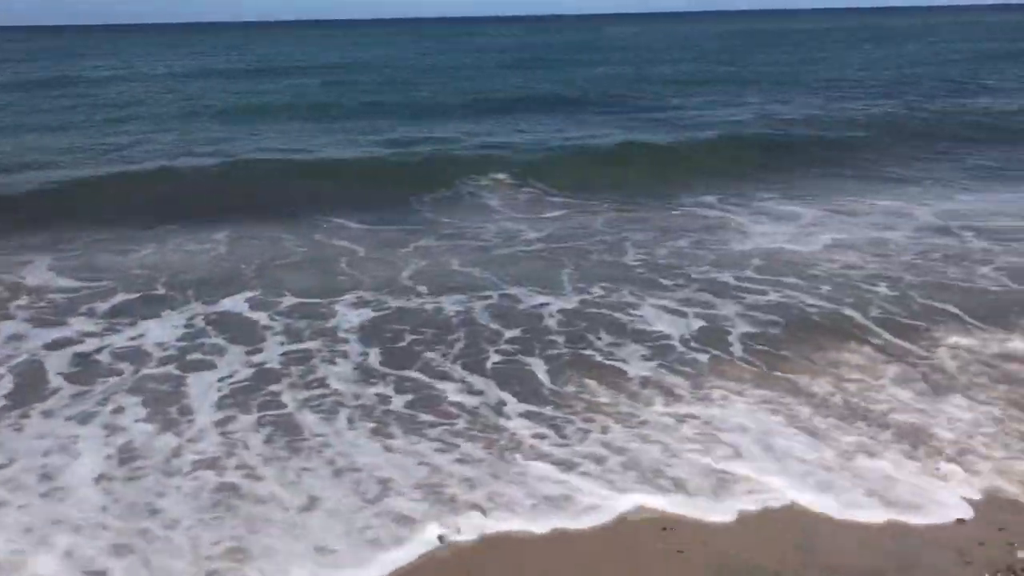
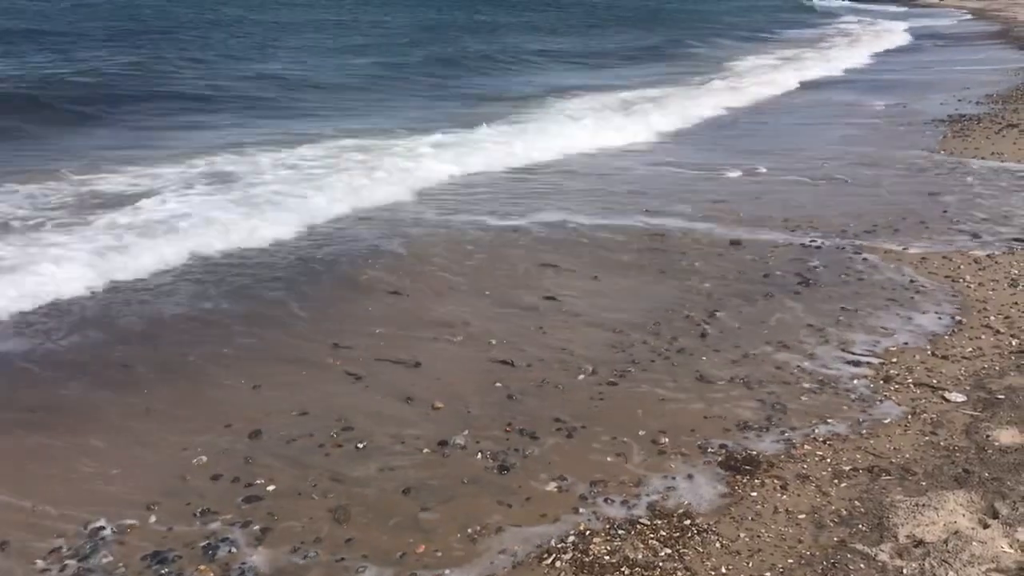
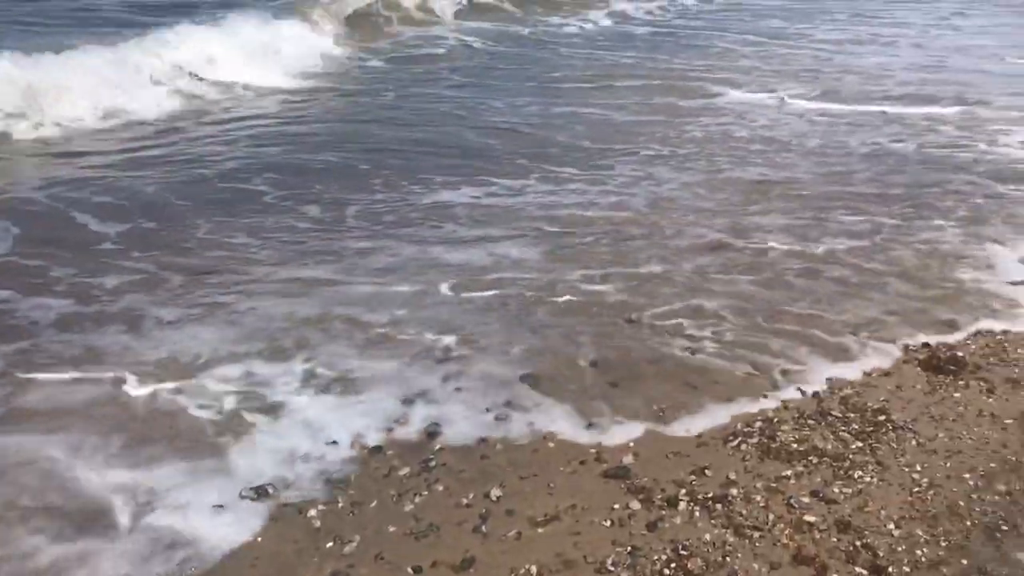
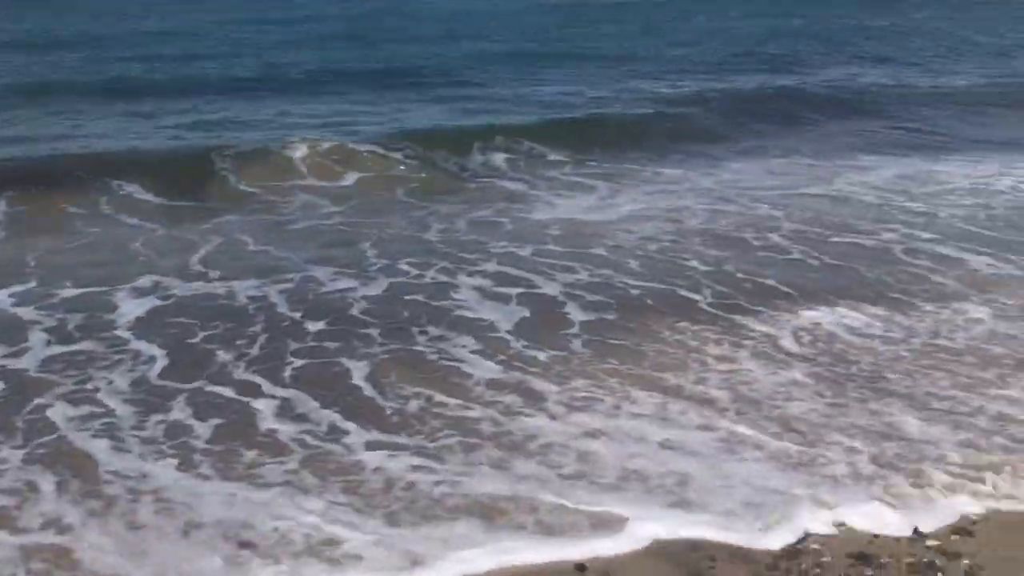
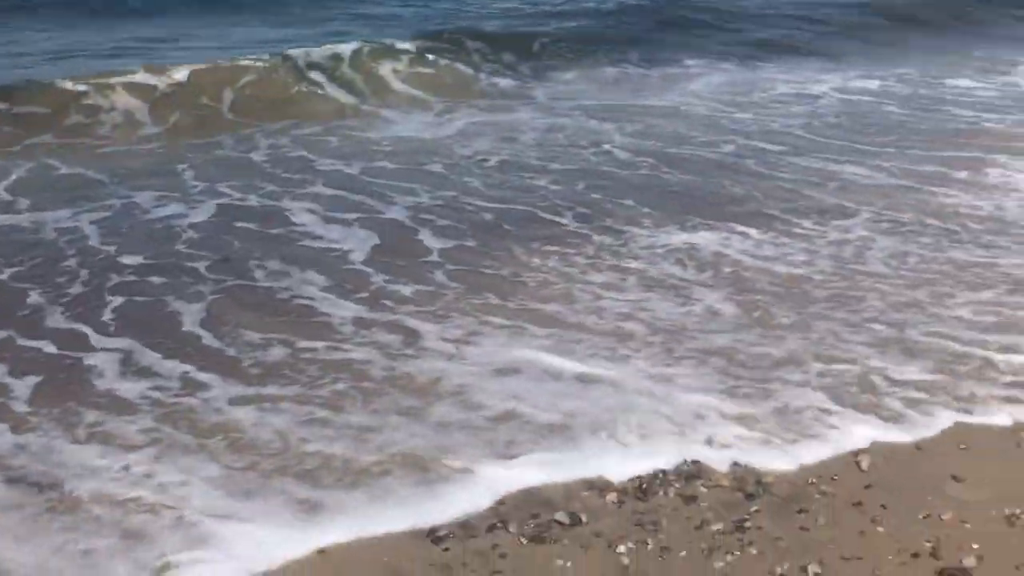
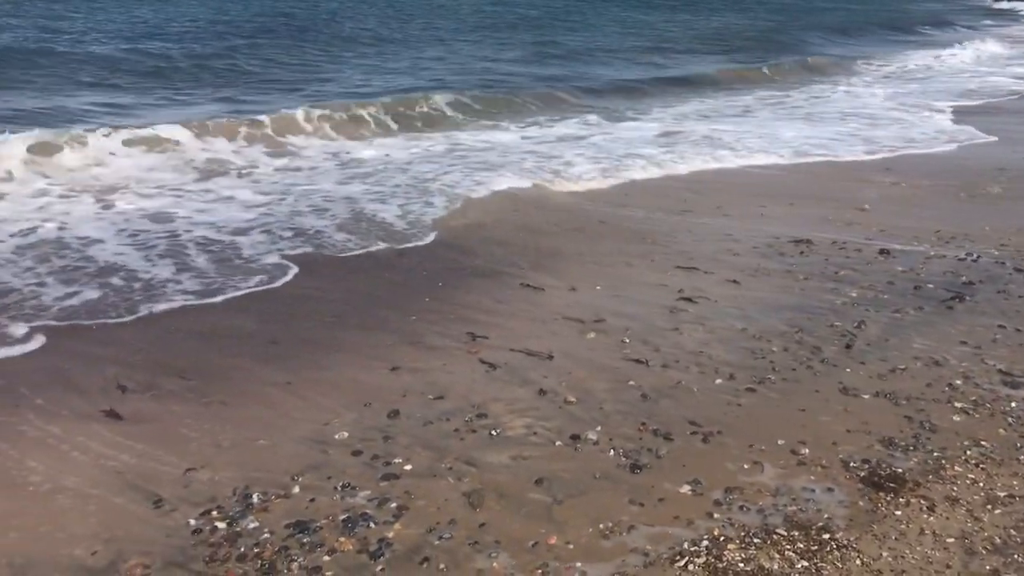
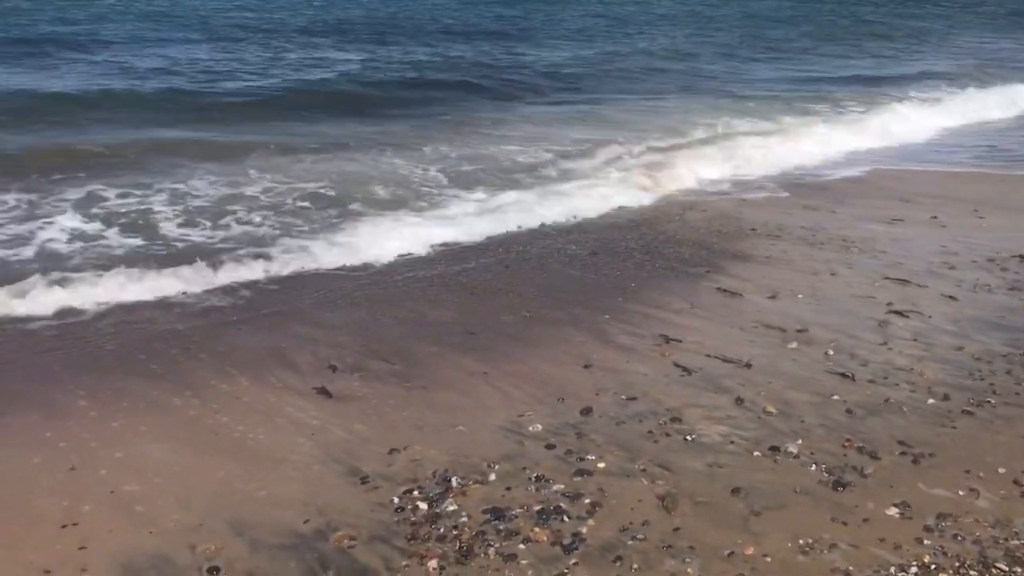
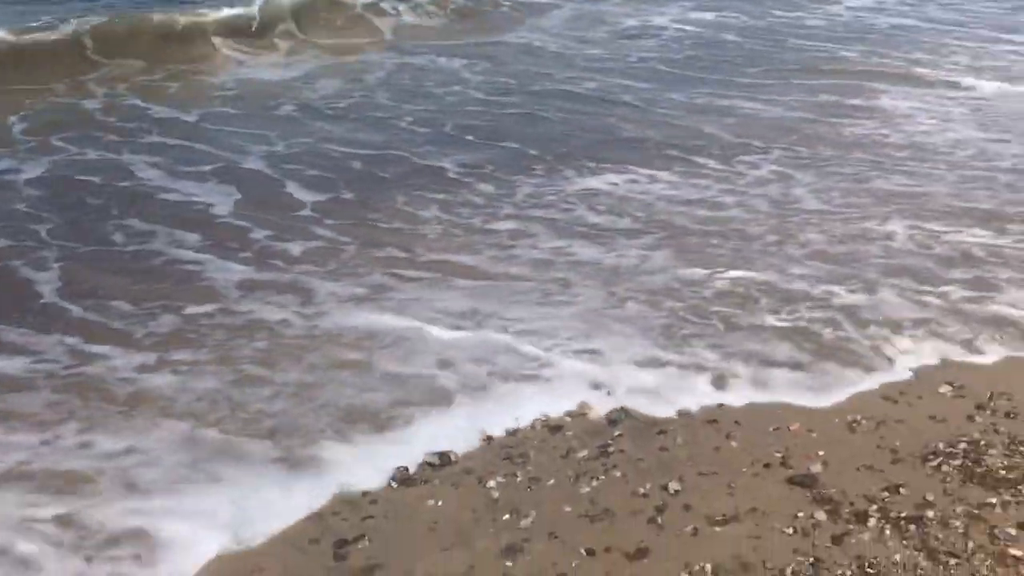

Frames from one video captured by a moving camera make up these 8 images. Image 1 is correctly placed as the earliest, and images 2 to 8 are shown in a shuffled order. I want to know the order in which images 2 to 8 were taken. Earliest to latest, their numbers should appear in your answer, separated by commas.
4, 5, 8, 3, 2, 6, 7
